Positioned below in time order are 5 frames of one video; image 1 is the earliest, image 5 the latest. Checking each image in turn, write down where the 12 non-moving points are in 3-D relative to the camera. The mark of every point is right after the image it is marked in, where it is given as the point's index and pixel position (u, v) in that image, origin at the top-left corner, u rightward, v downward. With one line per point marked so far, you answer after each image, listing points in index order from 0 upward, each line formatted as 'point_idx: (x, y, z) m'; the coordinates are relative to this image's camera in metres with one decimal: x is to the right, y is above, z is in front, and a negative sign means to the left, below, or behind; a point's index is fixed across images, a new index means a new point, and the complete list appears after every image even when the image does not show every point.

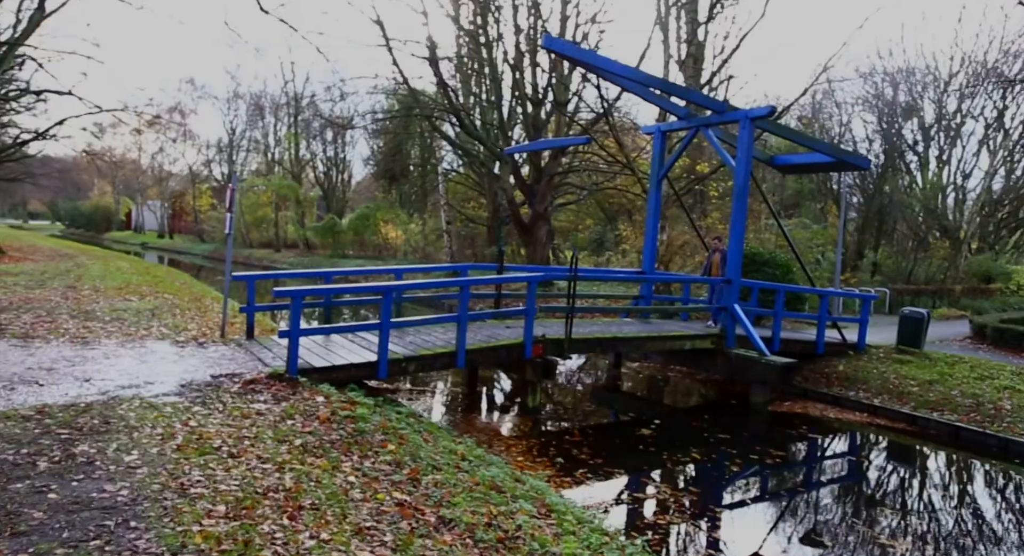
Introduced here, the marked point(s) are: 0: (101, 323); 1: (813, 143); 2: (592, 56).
0: (-5.8, -0.7, +9.6) m
1: (+4.6, +2.1, +10.6) m
2: (+1.0, +3.2, +9.8) m
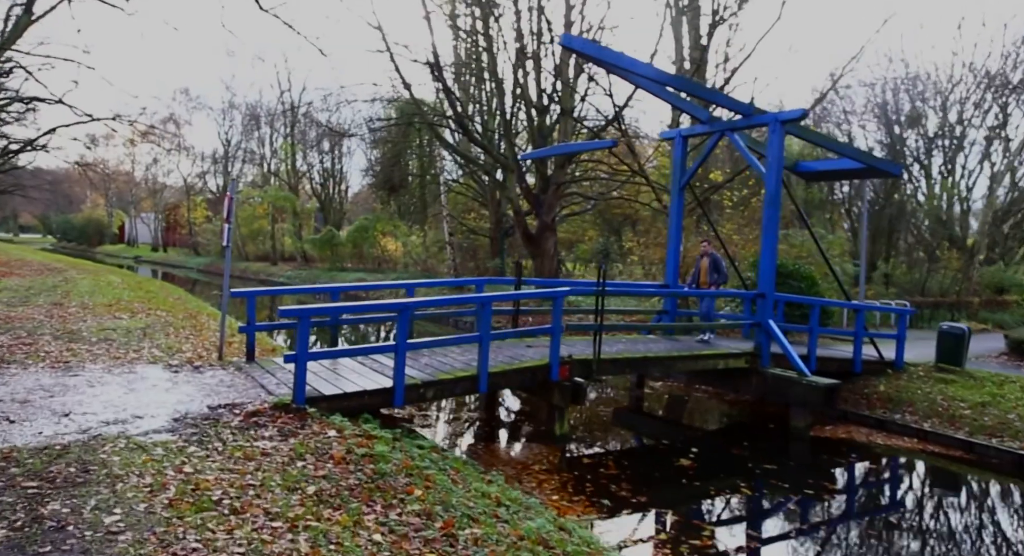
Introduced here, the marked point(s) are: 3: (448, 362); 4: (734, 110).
0: (-5.5, -0.9, +8.9) m
1: (+4.8, +1.9, +10.0) m
2: (+1.3, +3.0, +9.1) m
3: (-0.7, -1.0, +7.7) m
4: (+3.1, +2.3, +9.5) m
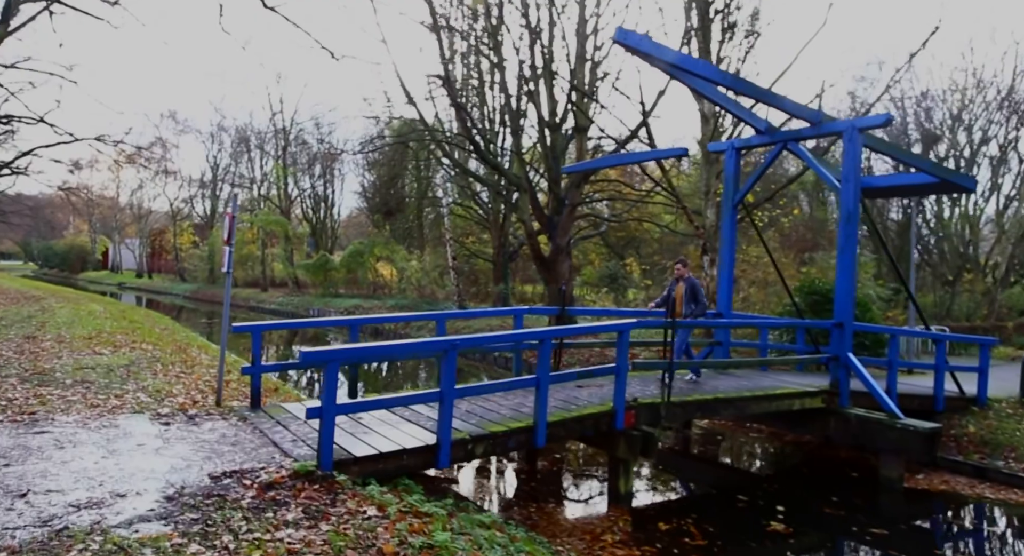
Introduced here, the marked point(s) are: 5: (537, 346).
0: (-5.0, -1.2, +7.5) m
1: (+5.3, +1.6, +8.9) m
2: (+1.8, +2.7, +8.1) m
3: (-0.2, -1.3, +6.5) m
4: (+3.6, +2.0, +8.5) m
5: (+0.2, -0.6, +6.2) m
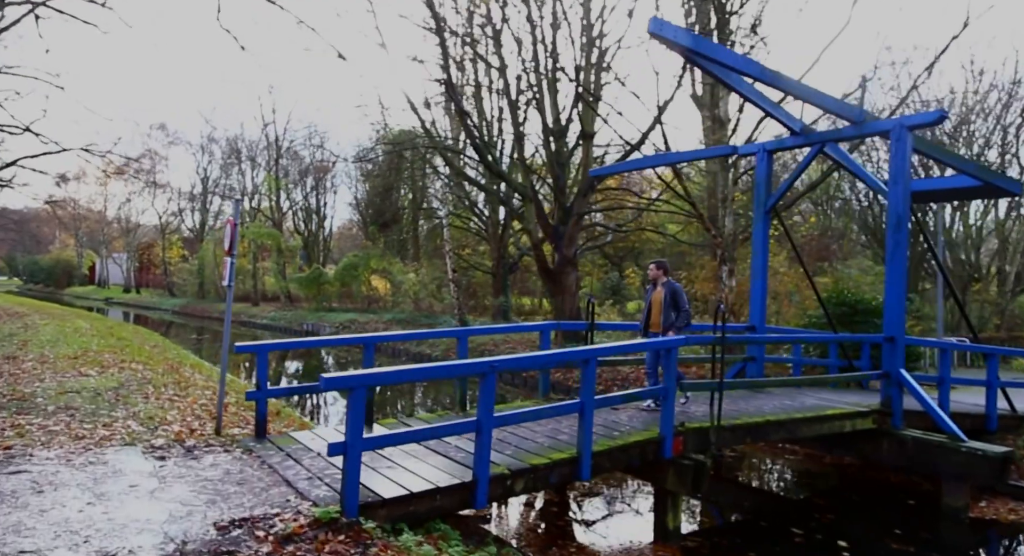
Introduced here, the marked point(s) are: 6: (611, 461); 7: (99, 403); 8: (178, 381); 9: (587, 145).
0: (-4.7, -1.4, +6.8) m
1: (+5.6, +1.4, +8.4) m
2: (+2.1, +2.6, +7.5) m
3: (+0.1, -1.4, +5.8) m
4: (+3.8, +1.9, +7.9) m
5: (+0.5, -0.7, +5.6) m
6: (+0.8, -1.5, +5.6) m
7: (-4.7, -1.4, +7.8) m
8: (-5.1, -1.6, +10.4) m
9: (+1.9, +3.4, +17.6) m
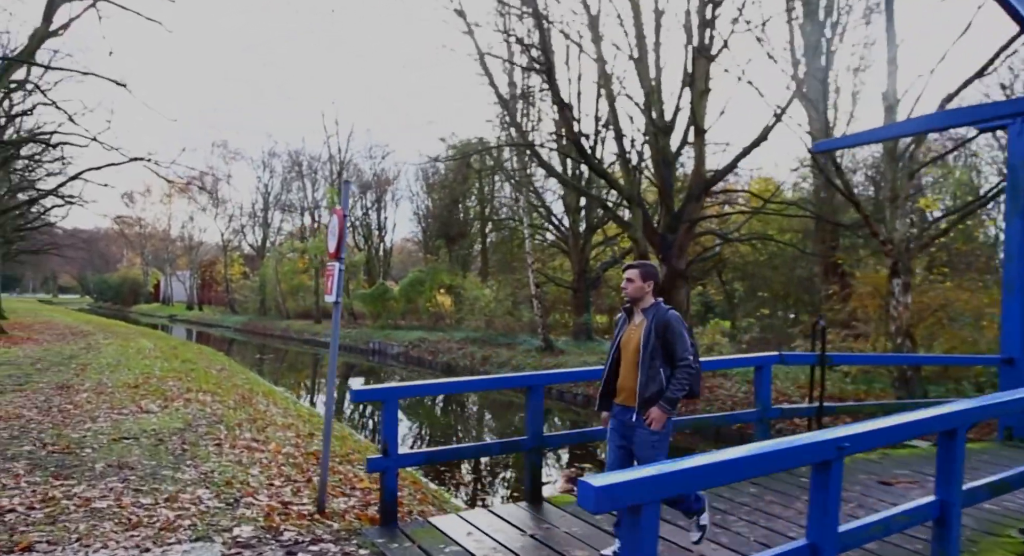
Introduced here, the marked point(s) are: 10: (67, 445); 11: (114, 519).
0: (-3.1, -1.5, +5.0) m
1: (+7.2, +1.3, +5.9) m
2: (+3.7, +2.5, +5.3) m
3: (+1.6, -1.4, +3.6) m
4: (+5.5, +1.8, +5.6) m
5: (+2.0, -0.8, +3.4) m
6: (+2.3, -1.6, +3.4) m
7: (-3.1, -1.6, +6.0) m
8: (-3.2, -1.8, +8.6) m
9: (+4.3, +3.1, +15.4) m
10: (-4.1, -1.5, +6.3) m
11: (-2.5, -1.5, +4.3) m
